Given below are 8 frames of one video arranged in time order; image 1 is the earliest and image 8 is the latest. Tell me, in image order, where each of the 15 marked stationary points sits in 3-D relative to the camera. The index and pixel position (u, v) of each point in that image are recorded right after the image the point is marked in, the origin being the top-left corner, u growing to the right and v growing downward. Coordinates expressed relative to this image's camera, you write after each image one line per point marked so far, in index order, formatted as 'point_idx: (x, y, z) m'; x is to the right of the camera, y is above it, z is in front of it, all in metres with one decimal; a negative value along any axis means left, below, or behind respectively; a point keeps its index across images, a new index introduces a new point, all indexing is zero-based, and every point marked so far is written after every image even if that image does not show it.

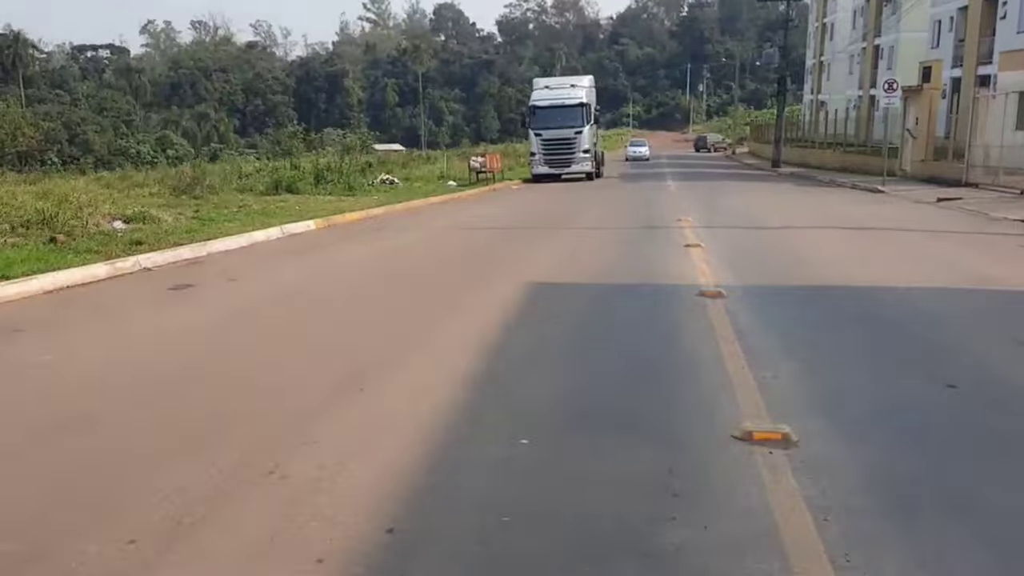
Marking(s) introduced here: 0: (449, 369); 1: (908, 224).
0: (-0.5, -0.6, +6.4) m
1: (+7.8, +1.3, +17.9) m
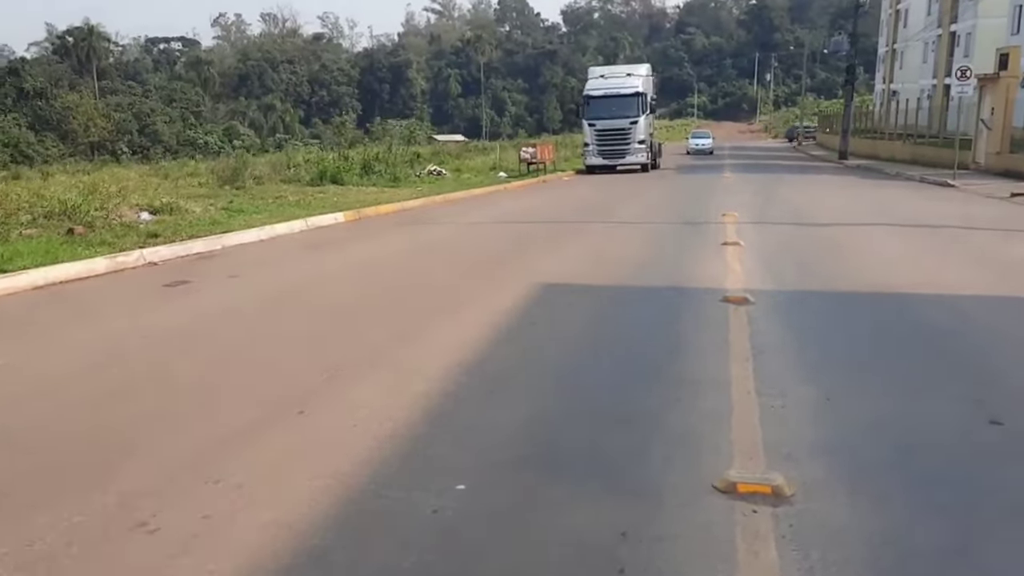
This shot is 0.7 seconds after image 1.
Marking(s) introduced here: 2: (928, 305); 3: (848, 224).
0: (-0.6, -0.6, +5.7) m
1: (+8.5, +1.2, +16.6) m
2: (+3.8, -0.2, +8.2) m
3: (+5.9, +1.1, +15.8) m
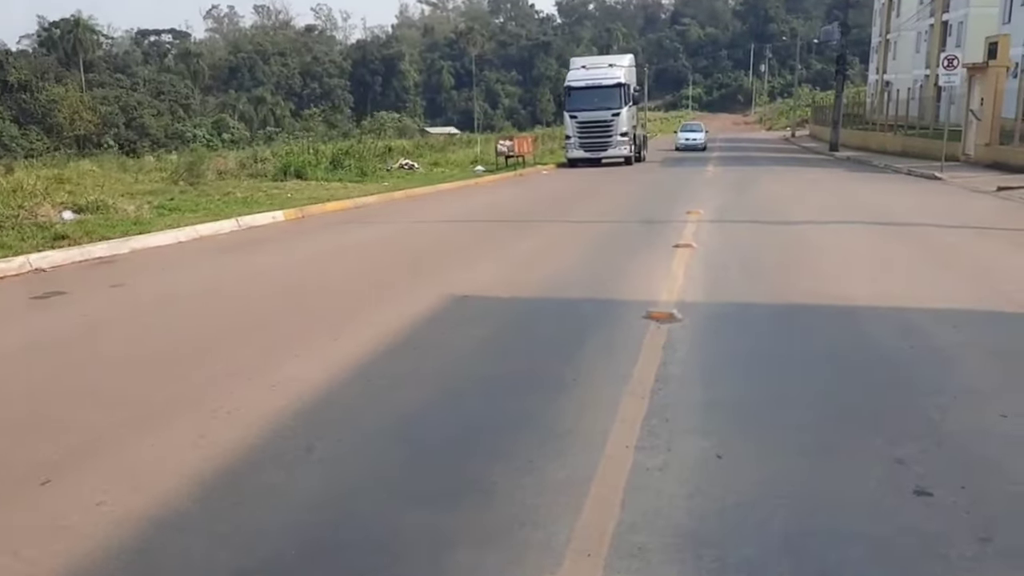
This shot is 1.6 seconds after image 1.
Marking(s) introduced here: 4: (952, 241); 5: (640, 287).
0: (-1.5, -0.8, +4.6) m
1: (+7.6, +1.2, +15.6) m
2: (+2.9, -0.3, +7.2) m
3: (+5.0, +1.1, +14.8) m
4: (+6.1, +0.7, +12.5) m
5: (+1.3, 0.0, +8.7) m
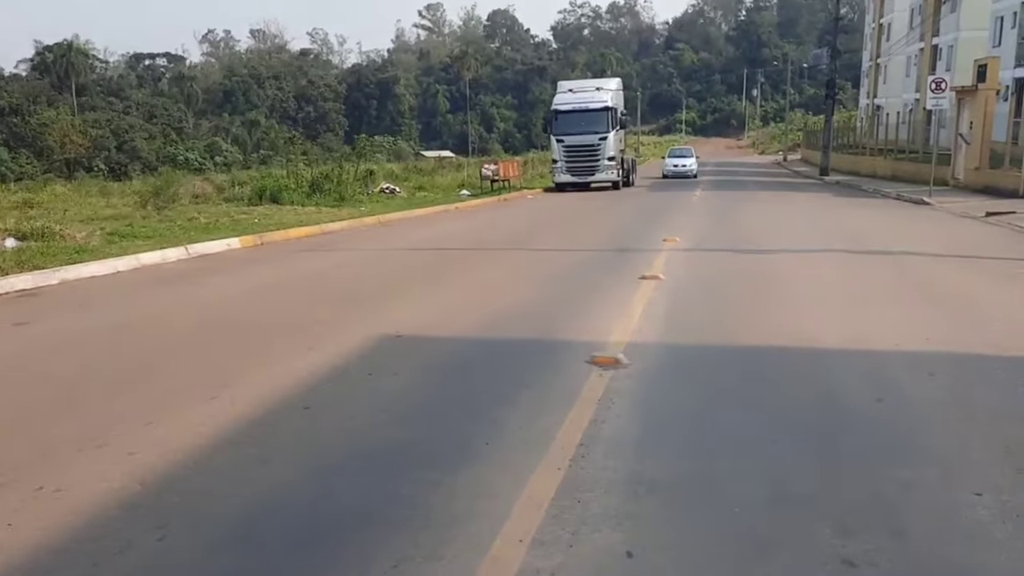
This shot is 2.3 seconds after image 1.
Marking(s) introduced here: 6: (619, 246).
0: (-2.0, -1.0, +3.9) m
1: (+7.0, +0.7, +14.9) m
2: (+2.4, -0.6, +6.4) m
3: (+4.5, +0.6, +14.0) m
4: (+5.6, +0.2, +11.8) m
5: (+0.7, -0.3, +8.0) m
6: (+1.8, +0.7, +15.0) m
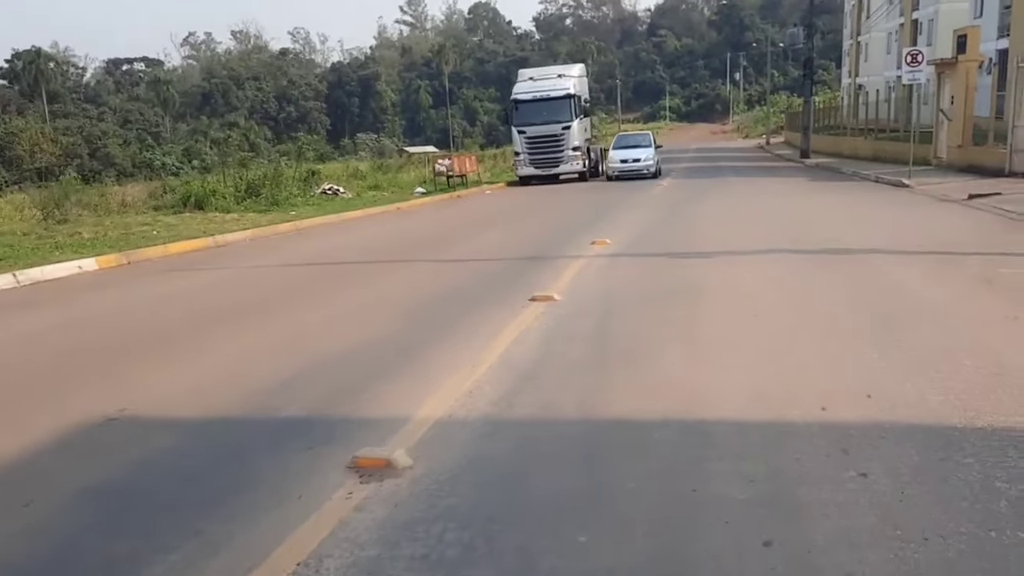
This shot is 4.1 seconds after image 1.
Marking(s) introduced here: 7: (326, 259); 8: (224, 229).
0: (-3.3, -1.4, +1.6) m
1: (+5.6, +0.7, +12.7) m
2: (+1.0, -0.8, +4.2) m
3: (+3.0, +0.5, +11.8) m
4: (+4.1, +0.1, +9.6) m
5: (-0.6, -0.6, +5.7) m
6: (+0.3, +0.5, +12.8) m
7: (-2.8, +0.4, +13.6) m
8: (-6.3, +1.3, +19.7) m
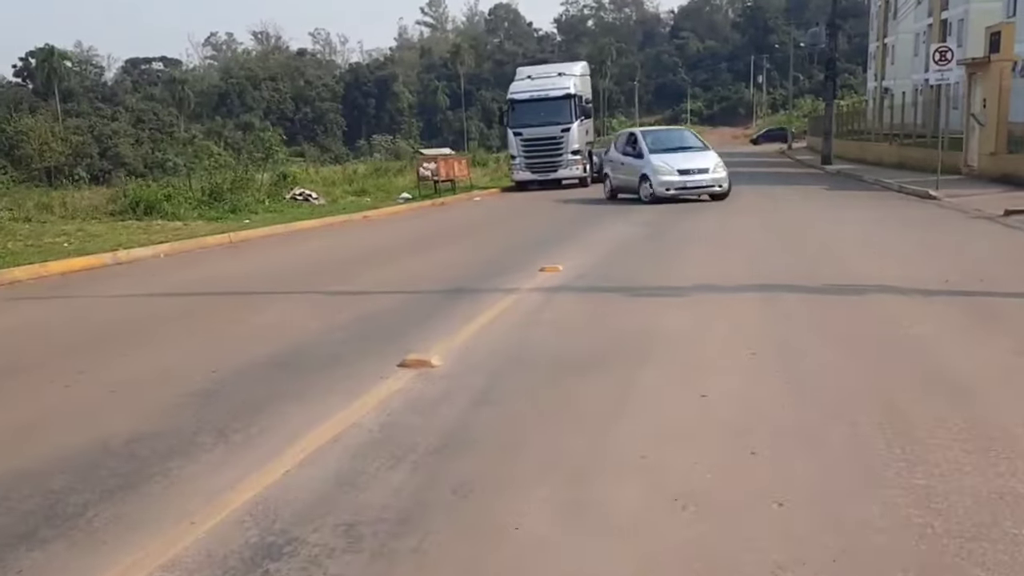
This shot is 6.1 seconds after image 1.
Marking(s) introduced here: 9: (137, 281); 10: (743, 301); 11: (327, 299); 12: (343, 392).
0: (-4.5, -1.8, -0.8) m
1: (+4.7, +0.1, +10.1) m
2: (0.0, -1.2, +1.7) m
3: (+2.1, 0.0, +9.3) m
4: (+3.2, -0.4, +7.0) m
5: (-1.7, -1.0, +3.3) m
6: (-0.5, +0.1, +10.3) m
7: (-3.7, 0.0, +11.2) m
8: (-7.0, +0.9, +17.4) m
9: (-5.1, +0.1, +11.9) m
10: (+2.3, -0.1, +8.7) m
11: (-2.0, -0.1, +9.7) m
12: (-1.1, -0.7, +5.7) m
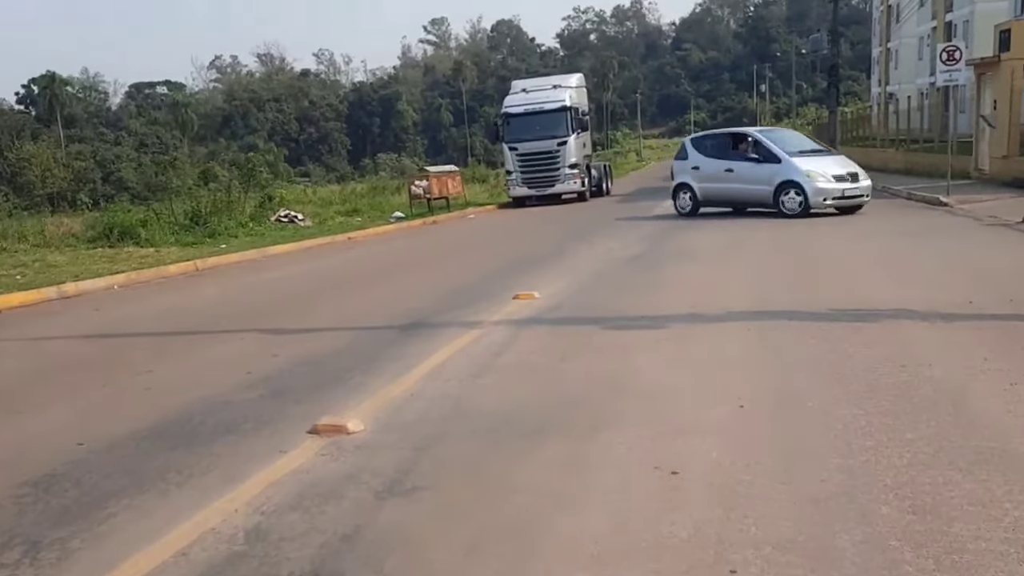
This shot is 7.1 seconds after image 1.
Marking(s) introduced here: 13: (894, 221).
0: (-4.9, -2.0, -1.9) m
1: (+4.4, -0.1, +8.9) m
2: (-0.4, -1.4, +0.5) m
3: (+1.8, -0.3, +8.1) m
4: (+2.8, -0.6, +5.8) m
5: (-2.1, -1.3, +2.1) m
6: (-0.9, -0.3, +9.2) m
7: (-4.0, -0.4, +10.0) m
8: (-7.3, +0.3, +16.3) m
9: (-5.4, -0.4, +10.8) m
10: (+1.9, -0.4, +7.5) m
11: (-2.4, -0.5, +8.6) m
12: (-1.4, -0.9, +4.5) m
13: (+7.1, +1.2, +16.6) m
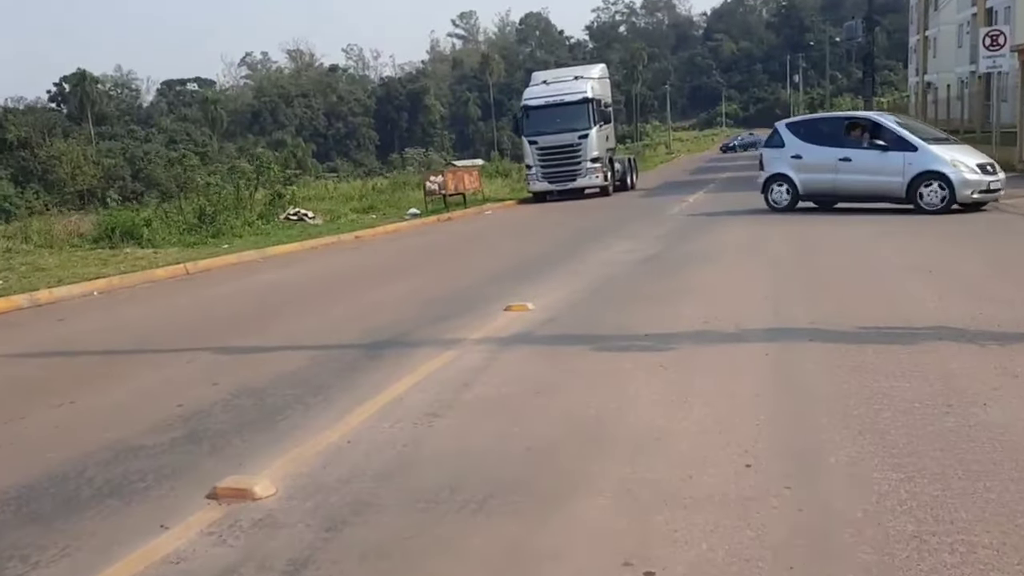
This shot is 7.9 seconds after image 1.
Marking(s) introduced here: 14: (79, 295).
0: (-5.4, -2.2, -2.7) m
1: (+4.2, -0.2, +7.7) m
2: (-0.9, -1.6, -0.5) m
3: (+1.6, -0.4, +7.0) m
4: (+2.6, -0.7, +4.7) m
5: (-2.4, -1.5, +1.2) m
6: (-1.0, -0.4, +8.2) m
7: (-4.1, -0.5, +9.1) m
8: (-7.2, +0.2, +15.5) m
9: (-5.4, -0.5, +10.0) m
10: (+1.8, -0.5, +6.5) m
11: (-2.5, -0.6, +7.6) m
12: (-1.7, -1.1, +3.6) m
13: (+7.2, +1.2, +15.3) m
14: (-6.4, -0.1, +13.3) m
